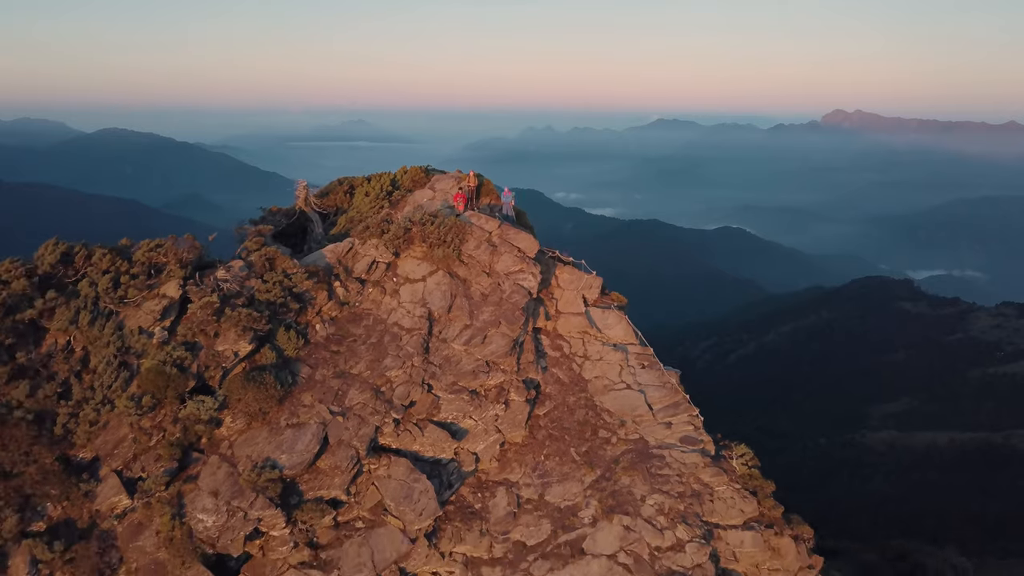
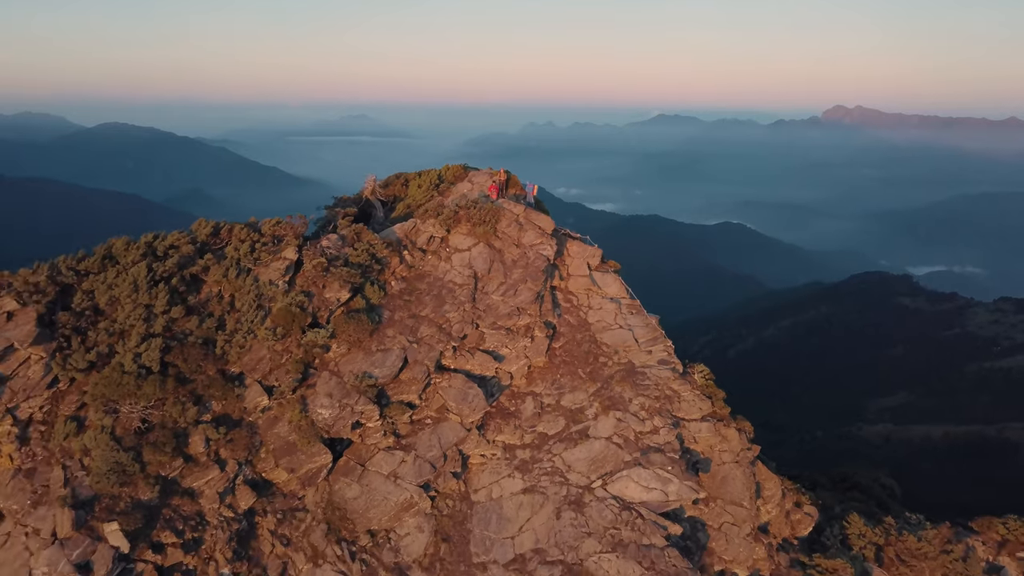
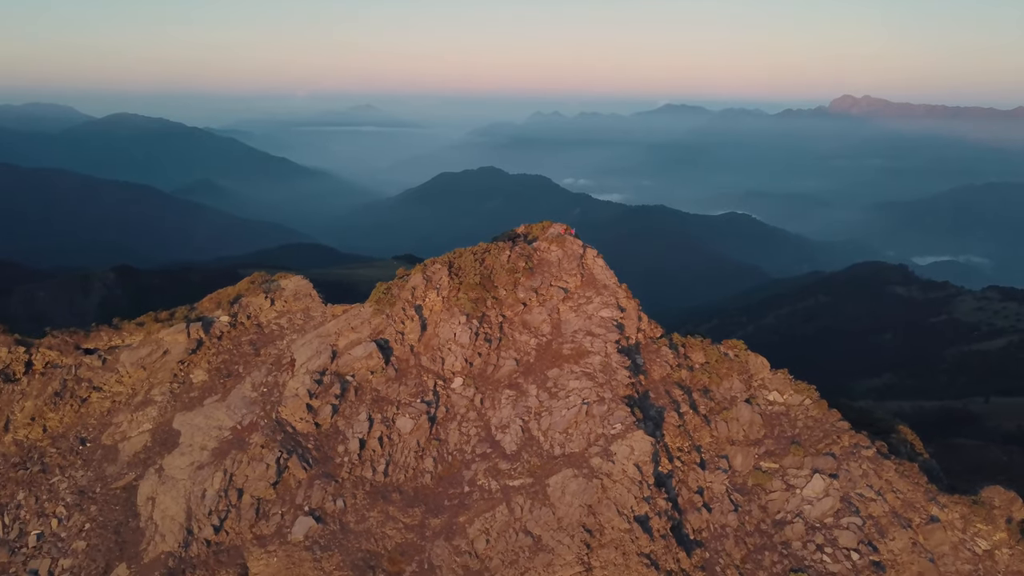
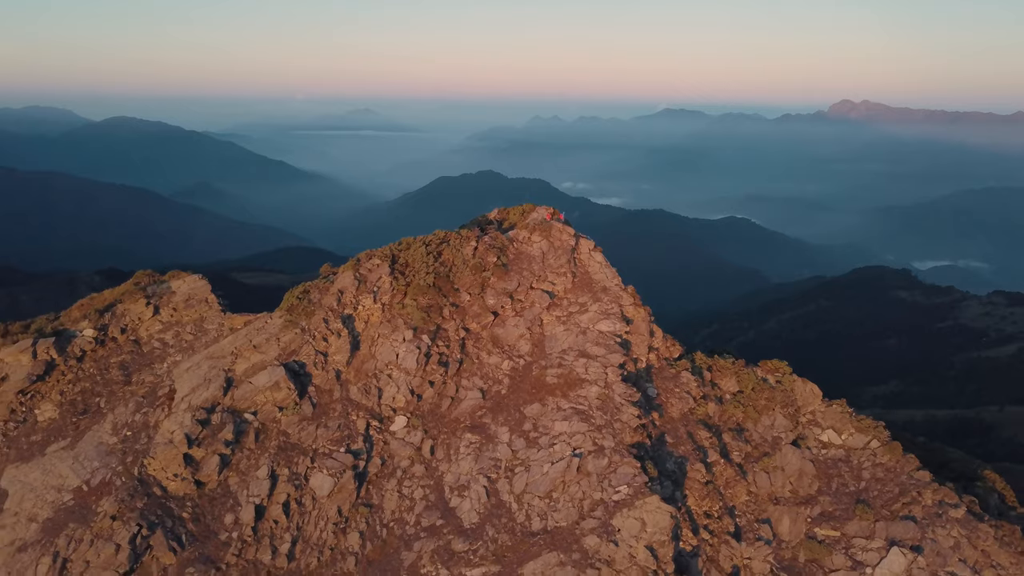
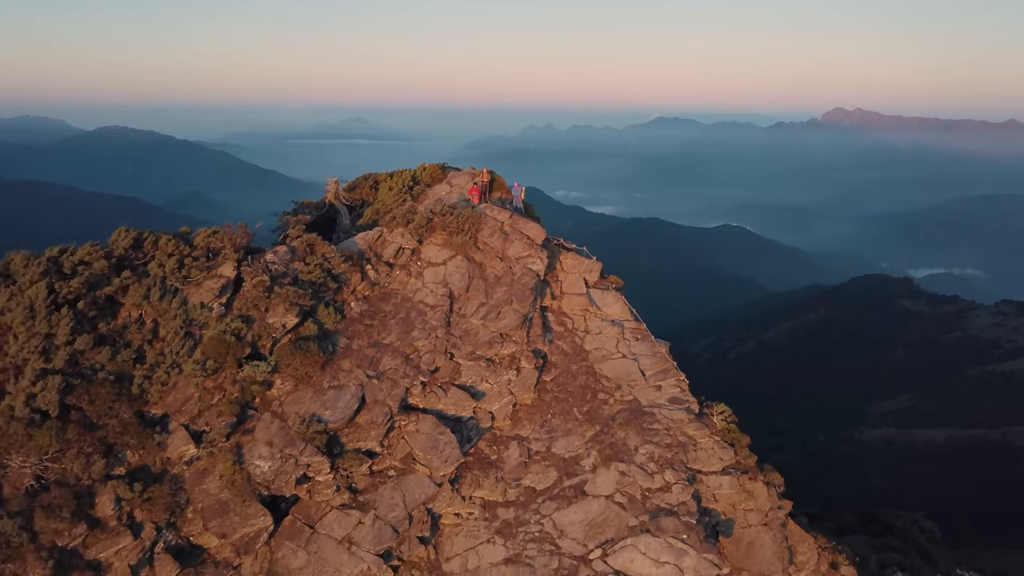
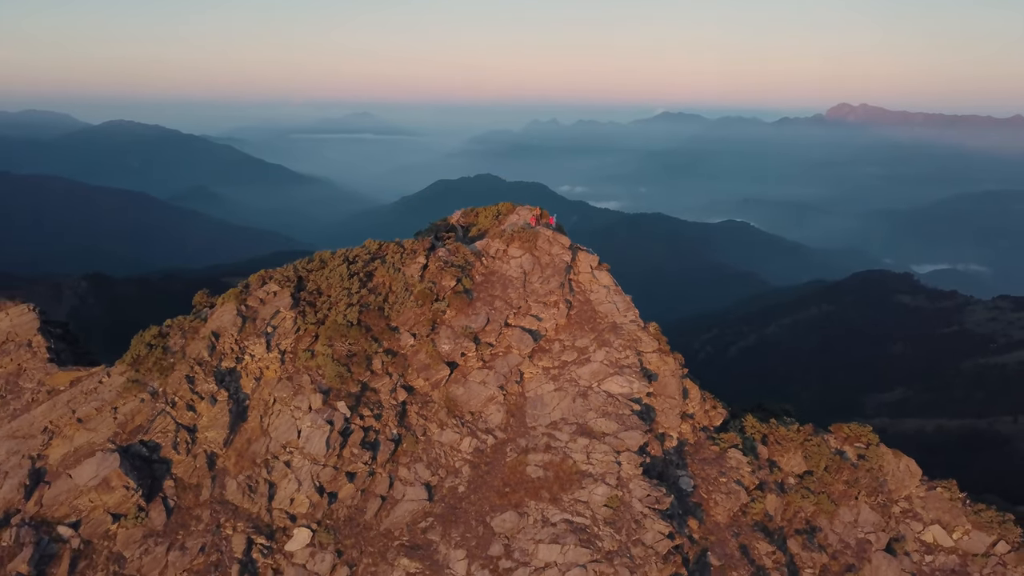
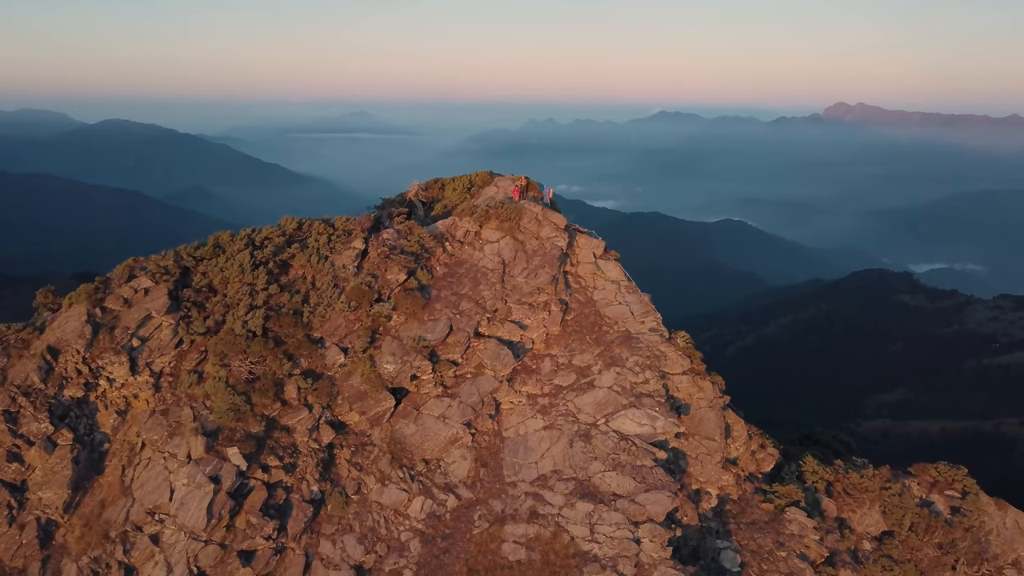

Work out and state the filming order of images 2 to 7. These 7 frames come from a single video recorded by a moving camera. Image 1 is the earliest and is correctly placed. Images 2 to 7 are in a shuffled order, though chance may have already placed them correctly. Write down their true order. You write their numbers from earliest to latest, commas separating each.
5, 2, 7, 6, 4, 3
